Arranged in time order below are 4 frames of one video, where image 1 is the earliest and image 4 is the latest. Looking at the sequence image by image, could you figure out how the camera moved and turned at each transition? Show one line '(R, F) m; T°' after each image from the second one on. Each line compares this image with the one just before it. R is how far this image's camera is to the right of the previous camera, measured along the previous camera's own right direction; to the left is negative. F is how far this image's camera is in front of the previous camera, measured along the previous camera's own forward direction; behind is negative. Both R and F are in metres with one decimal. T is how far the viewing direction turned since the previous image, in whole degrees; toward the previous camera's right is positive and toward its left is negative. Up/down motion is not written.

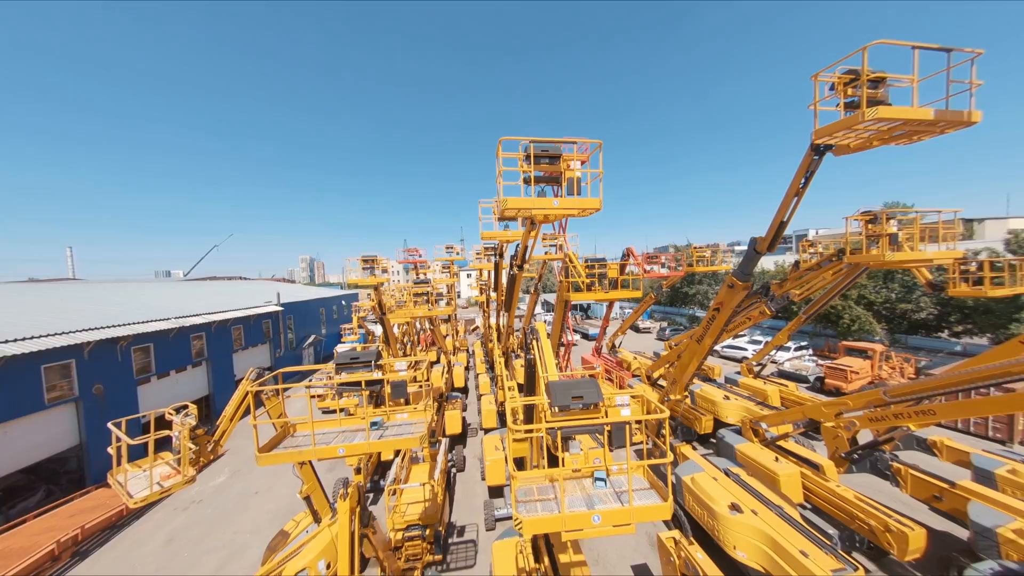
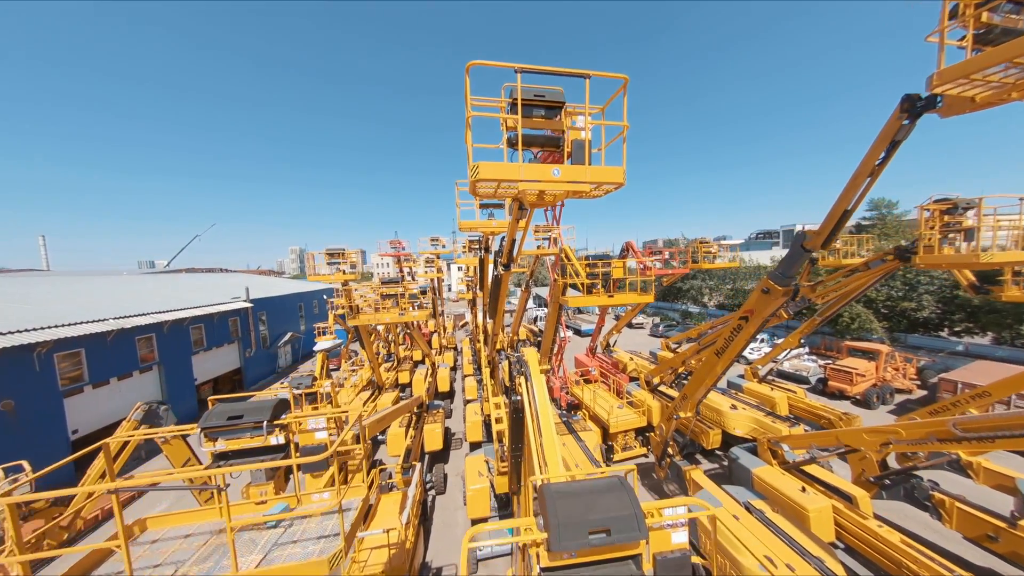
(+0.1, +1.2) m; +2°
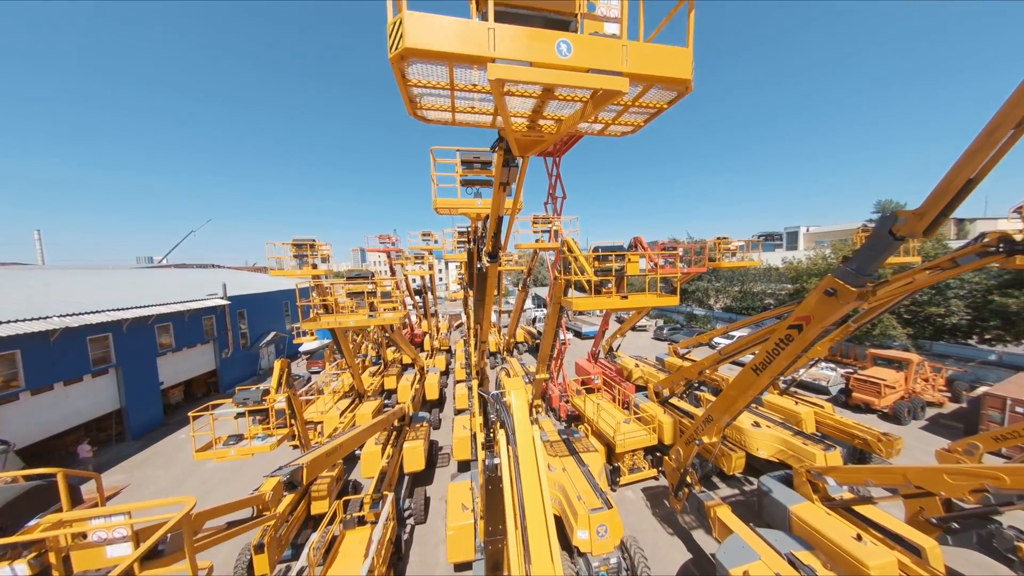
(+0.1, +1.1) m; 0°
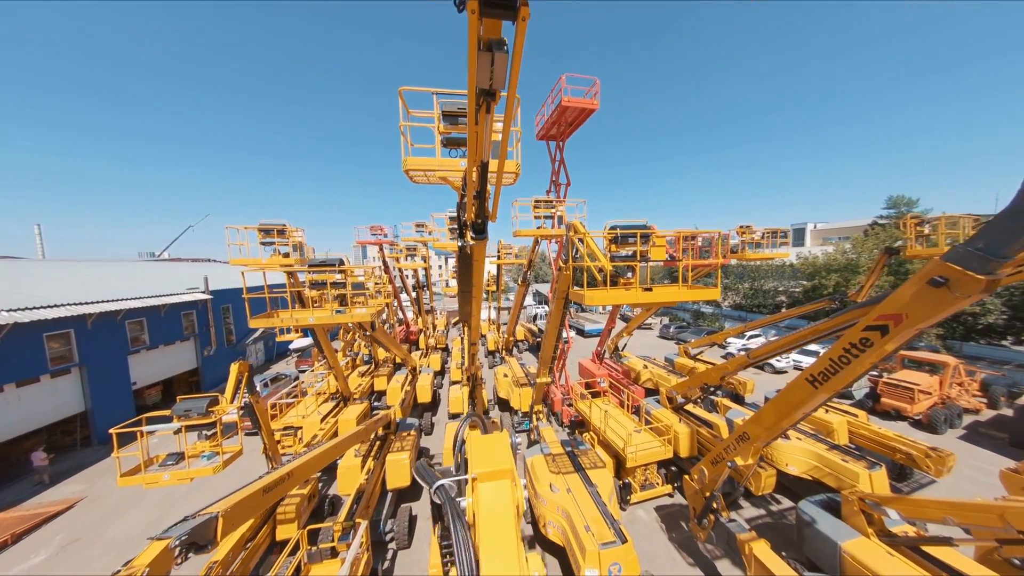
(+0.1, +1.0) m; 0°
